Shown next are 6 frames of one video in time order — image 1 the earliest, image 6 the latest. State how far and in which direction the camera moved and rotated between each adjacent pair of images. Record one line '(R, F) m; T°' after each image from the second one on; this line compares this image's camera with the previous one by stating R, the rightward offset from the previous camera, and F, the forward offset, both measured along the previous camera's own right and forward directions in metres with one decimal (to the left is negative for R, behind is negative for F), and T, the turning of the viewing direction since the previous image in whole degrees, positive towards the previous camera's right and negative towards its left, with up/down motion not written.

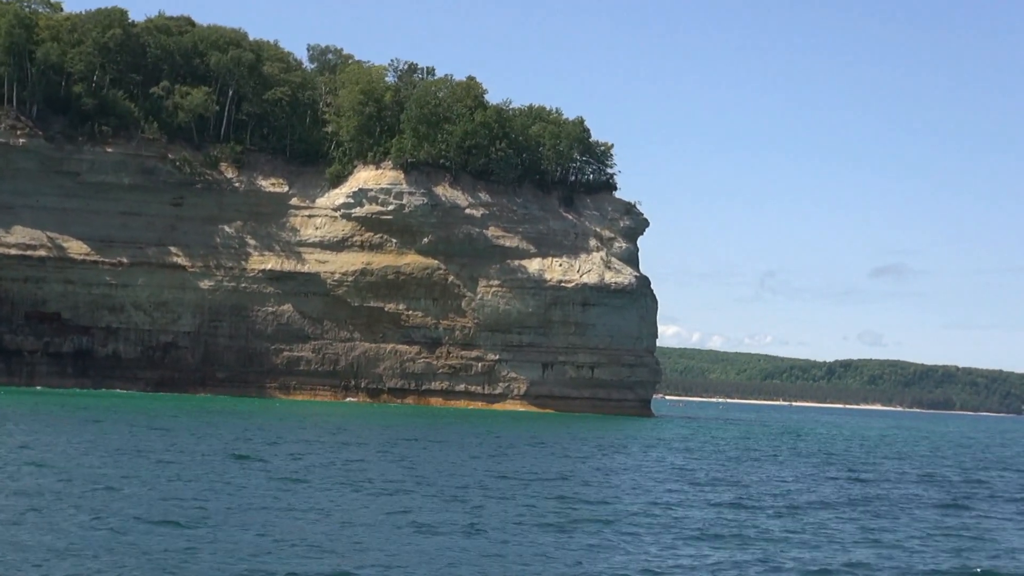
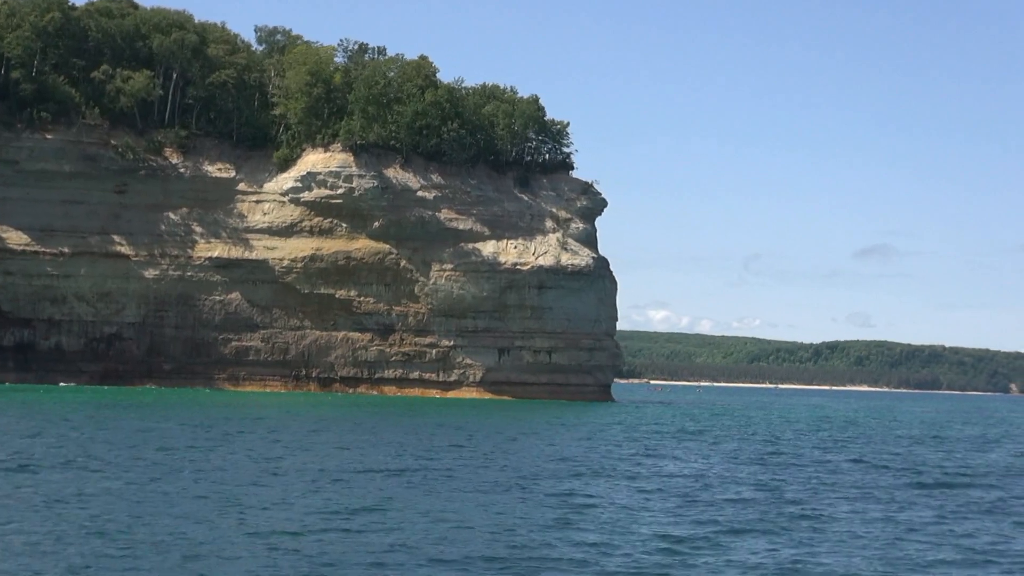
(+2.2, +1.6) m; 0°
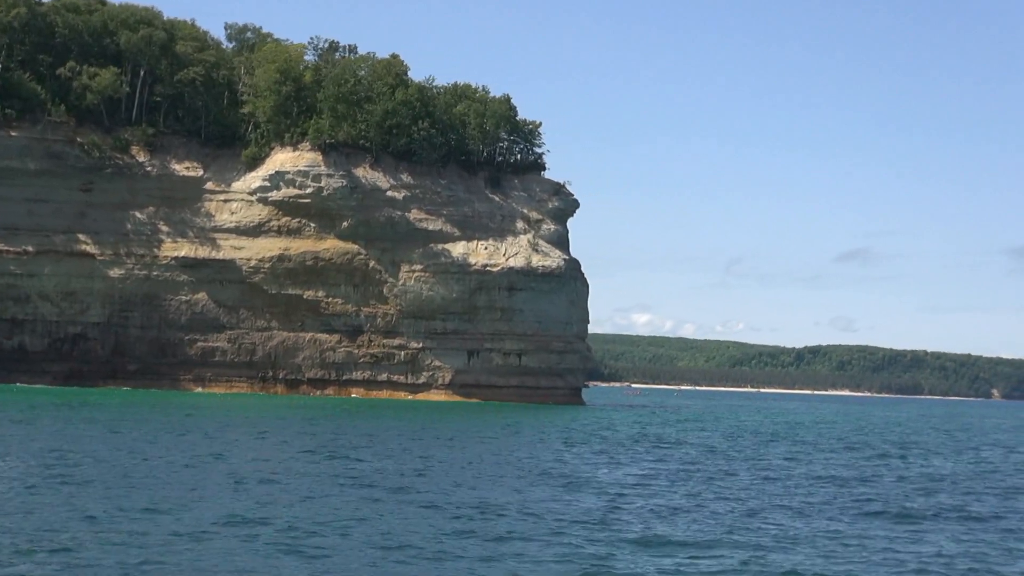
(+0.9, +0.6) m; 0°
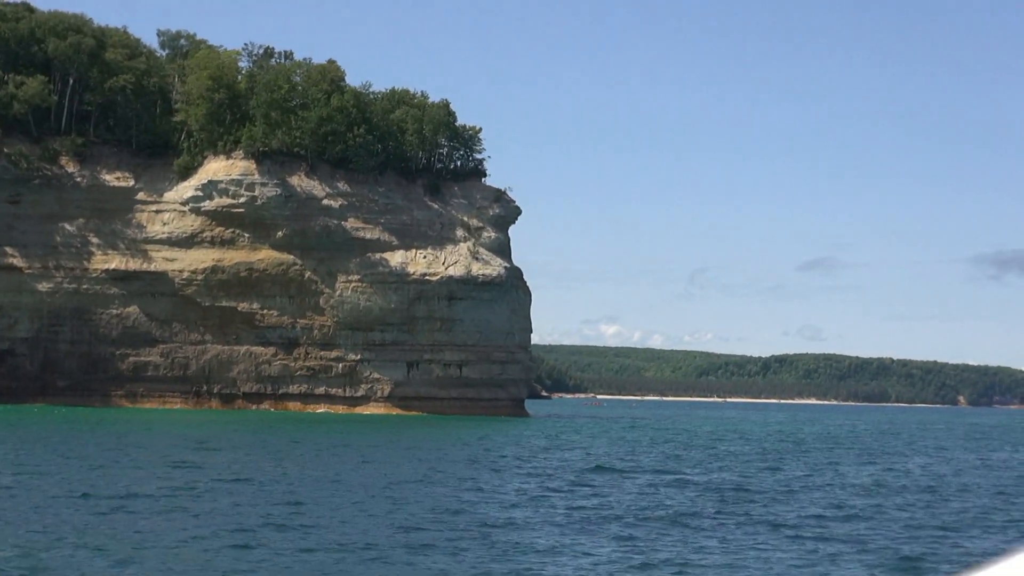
(+1.9, +1.2) m; +1°
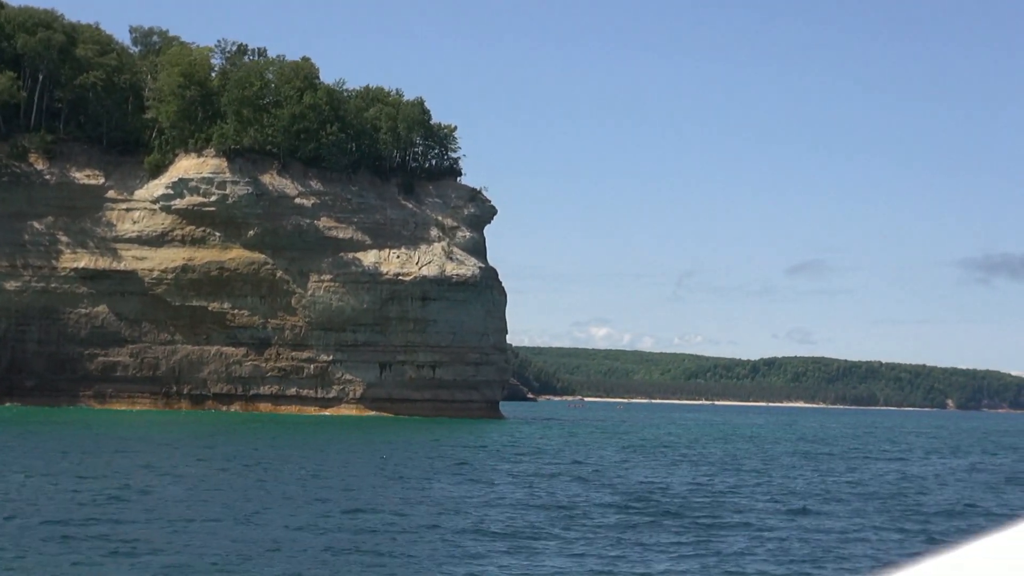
(+1.0, +0.7) m; 0°
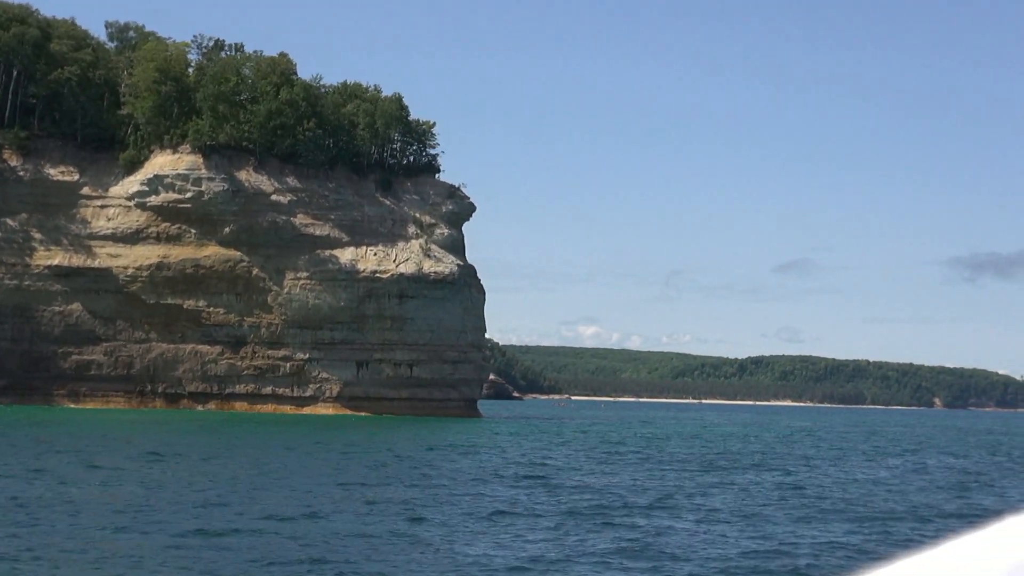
(+0.6, +0.4) m; 0°
